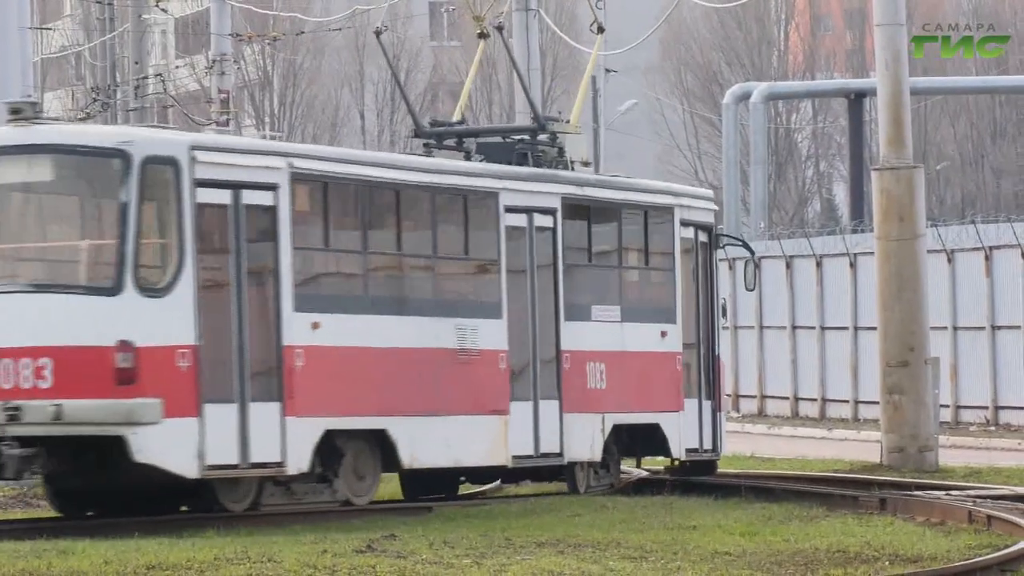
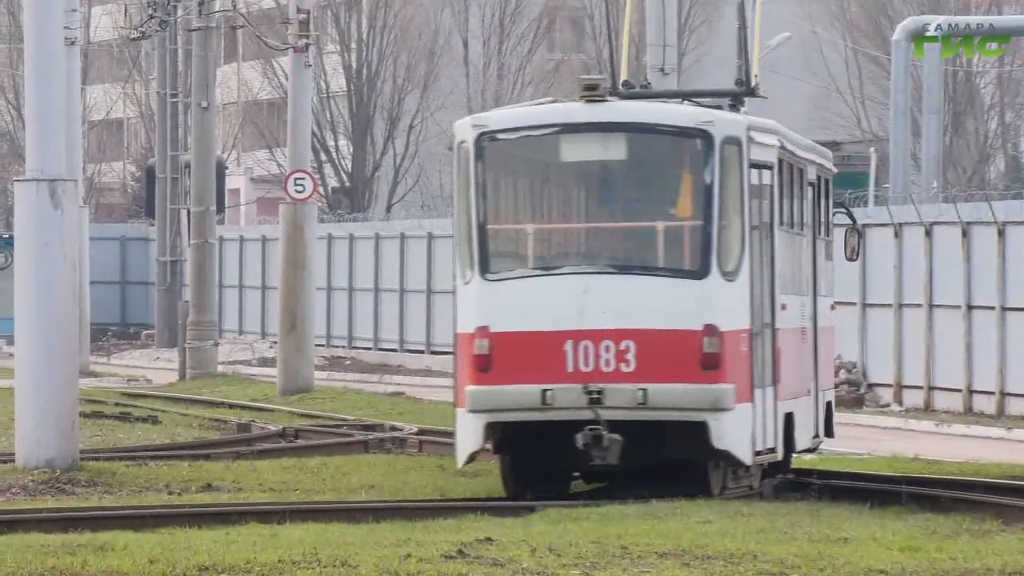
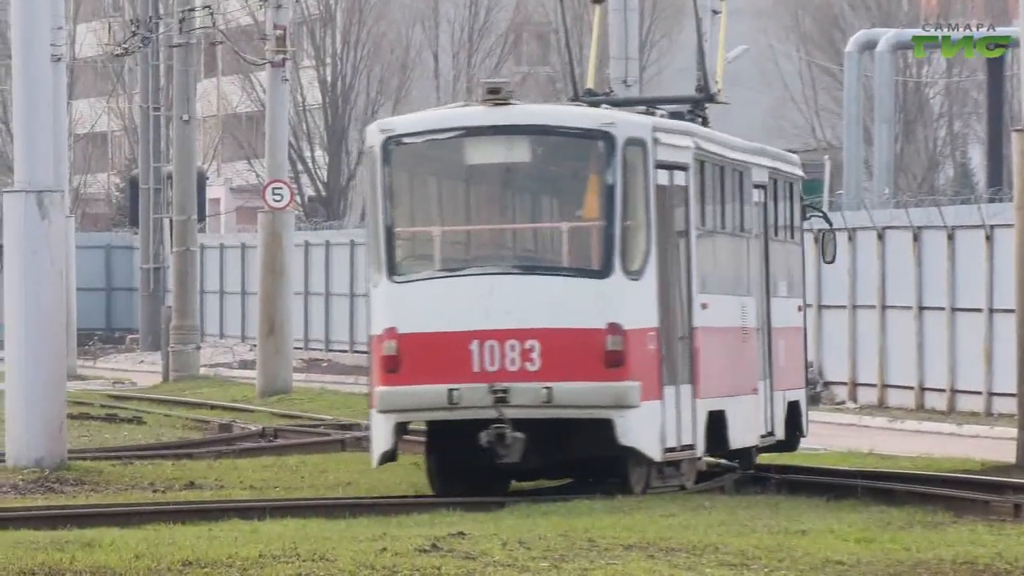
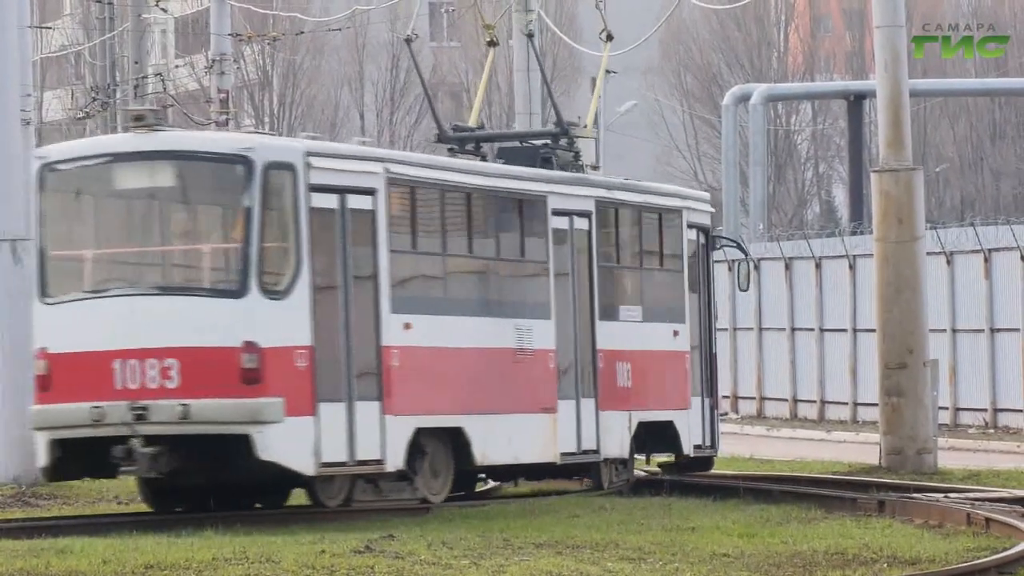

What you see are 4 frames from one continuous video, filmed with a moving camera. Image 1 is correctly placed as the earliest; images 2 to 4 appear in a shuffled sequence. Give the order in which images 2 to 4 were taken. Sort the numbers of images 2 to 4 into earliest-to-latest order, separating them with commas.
4, 3, 2
